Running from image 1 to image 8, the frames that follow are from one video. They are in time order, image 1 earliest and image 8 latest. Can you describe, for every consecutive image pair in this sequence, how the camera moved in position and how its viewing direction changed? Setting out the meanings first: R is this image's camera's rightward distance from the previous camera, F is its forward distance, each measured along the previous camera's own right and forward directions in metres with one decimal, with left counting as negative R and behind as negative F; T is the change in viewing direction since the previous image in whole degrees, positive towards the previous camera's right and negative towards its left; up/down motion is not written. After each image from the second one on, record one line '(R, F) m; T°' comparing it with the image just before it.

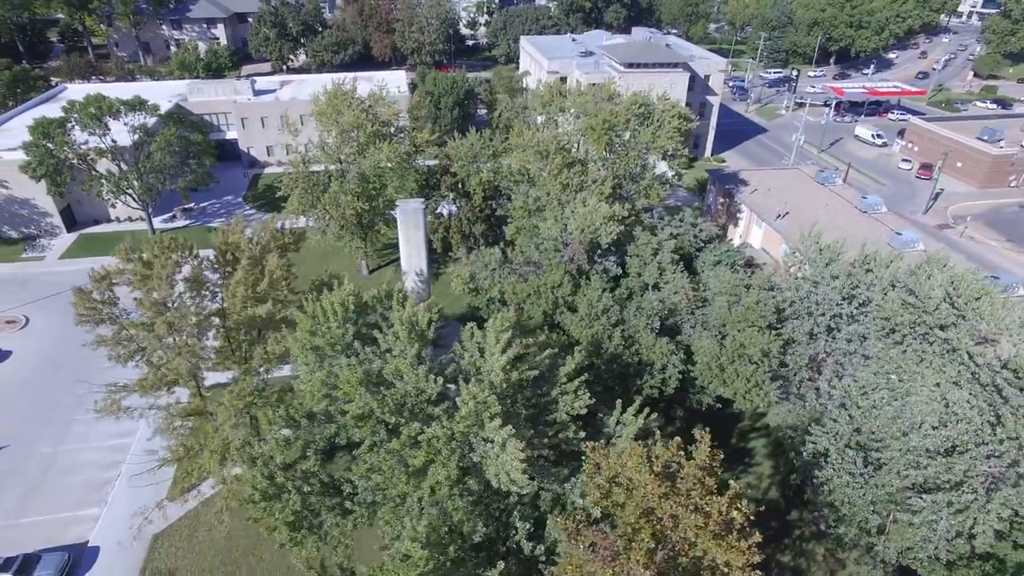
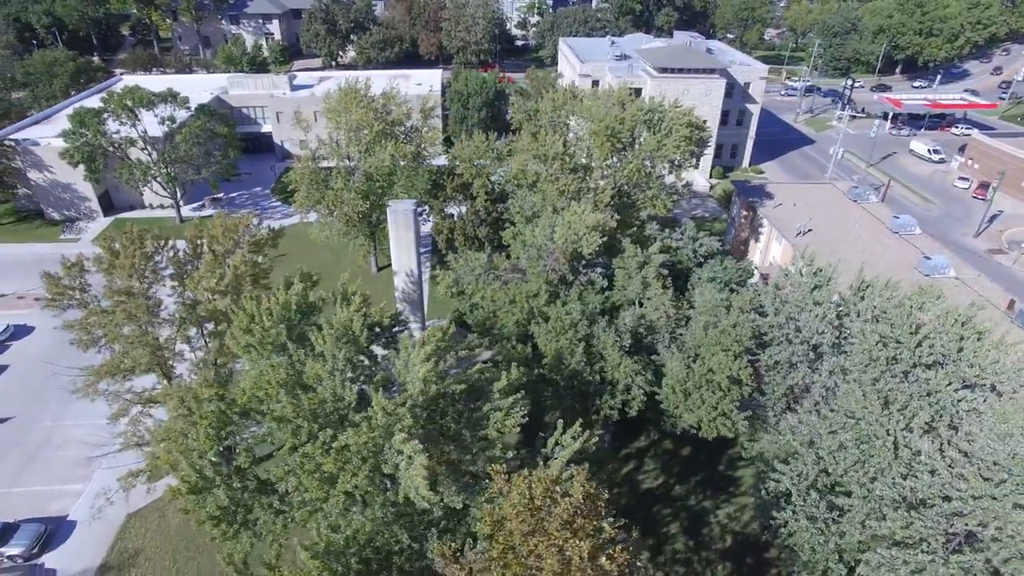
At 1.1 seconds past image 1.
(+3.1, +0.7) m; -5°
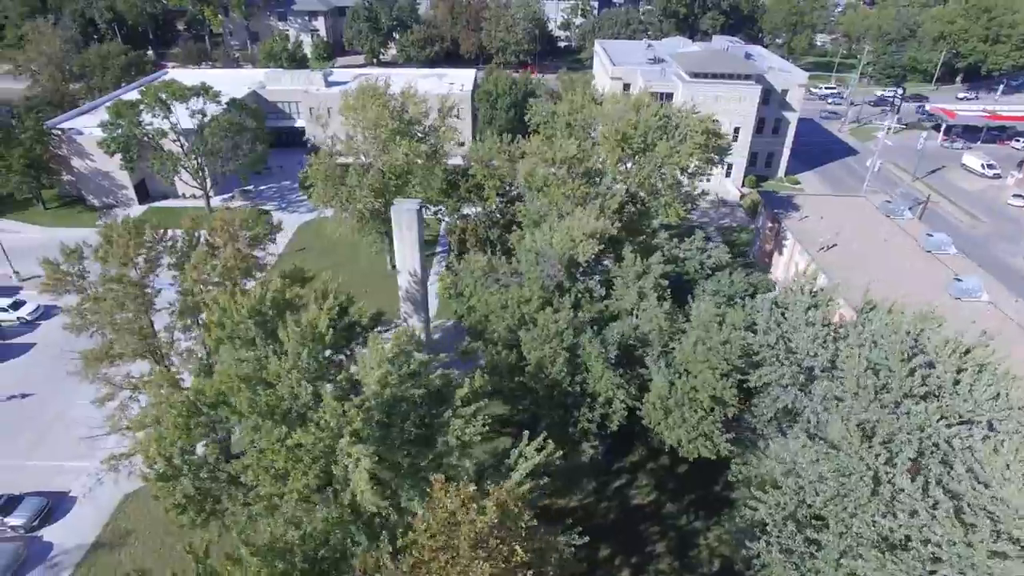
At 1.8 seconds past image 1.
(+2.0, +0.4) m; -4°
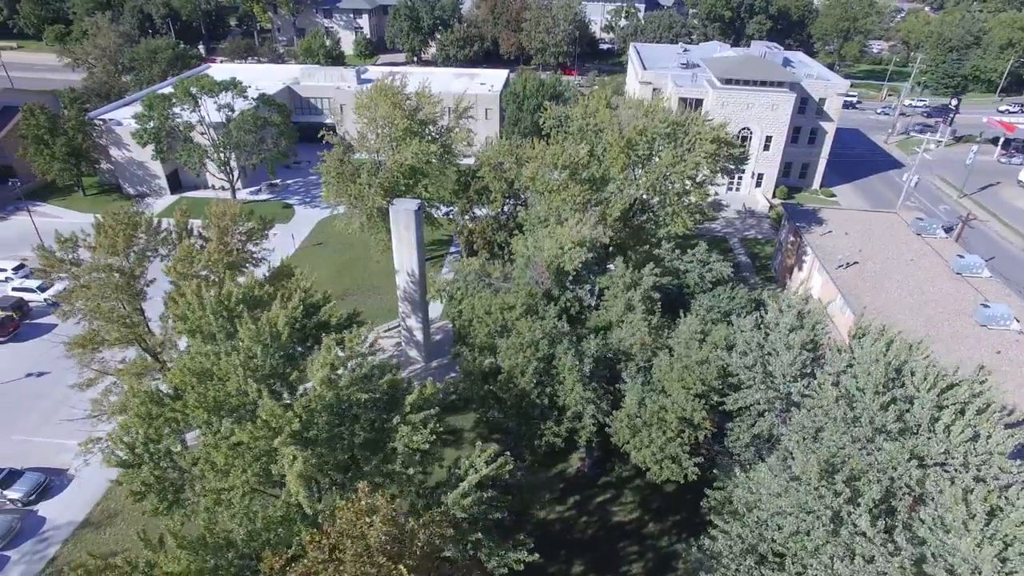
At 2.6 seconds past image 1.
(+2.3, +0.4) m; -4°
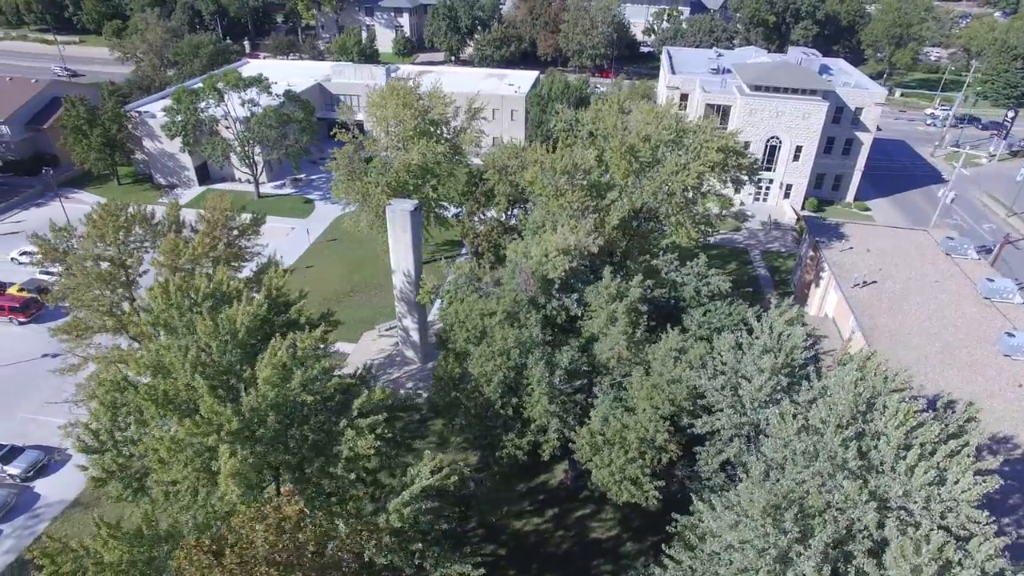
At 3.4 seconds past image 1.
(+2.3, +0.5) m; -4°
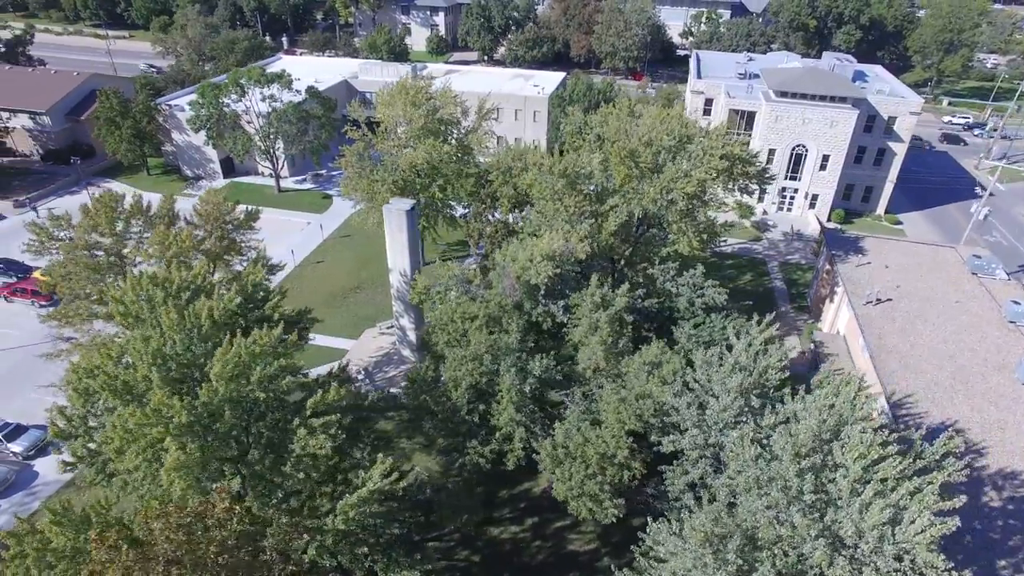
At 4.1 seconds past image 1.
(+2.1, +0.4) m; -3°
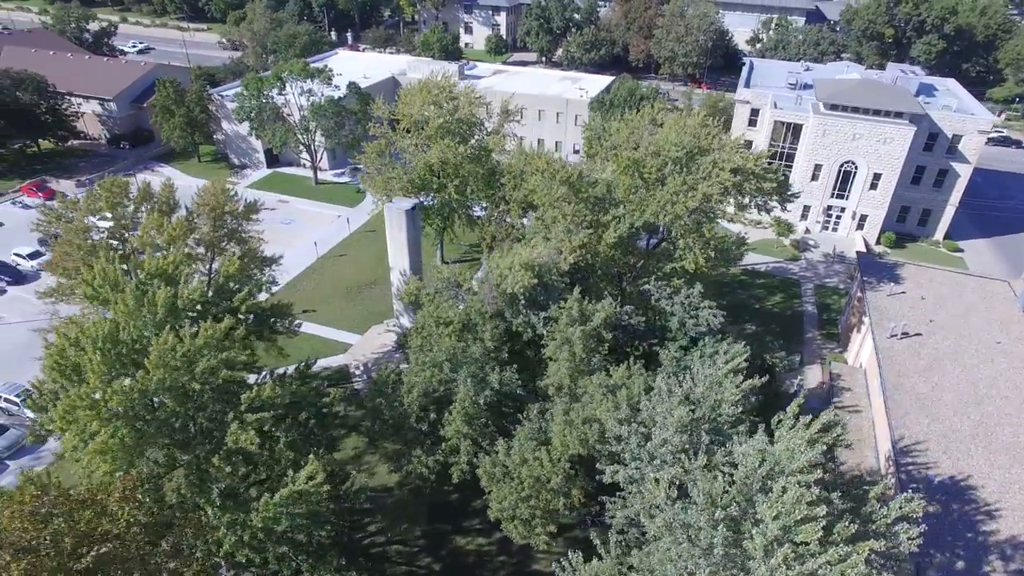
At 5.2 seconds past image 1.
(+3.2, +0.8) m; -6°
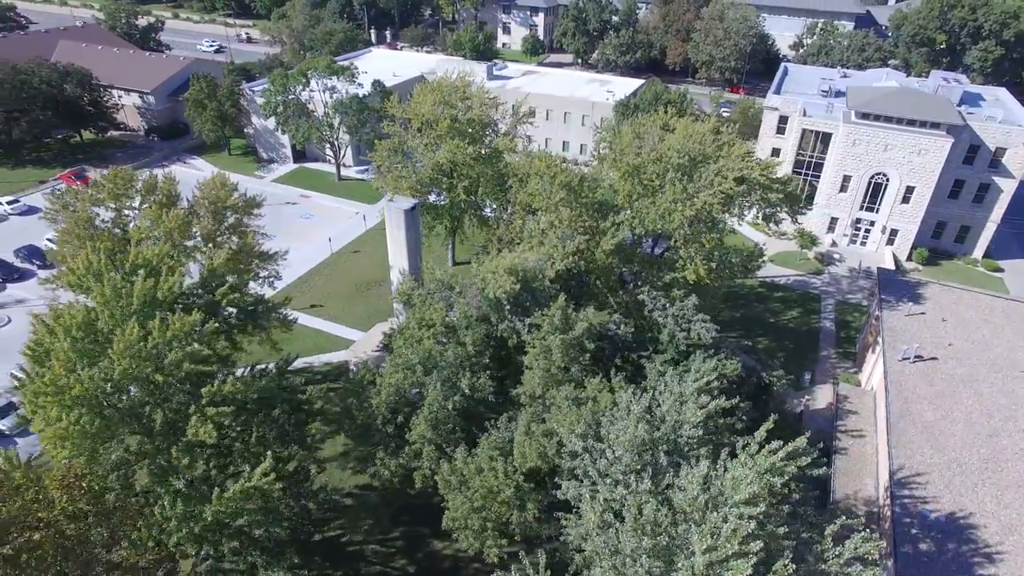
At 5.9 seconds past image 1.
(+2.0, +0.4) m; -4°
